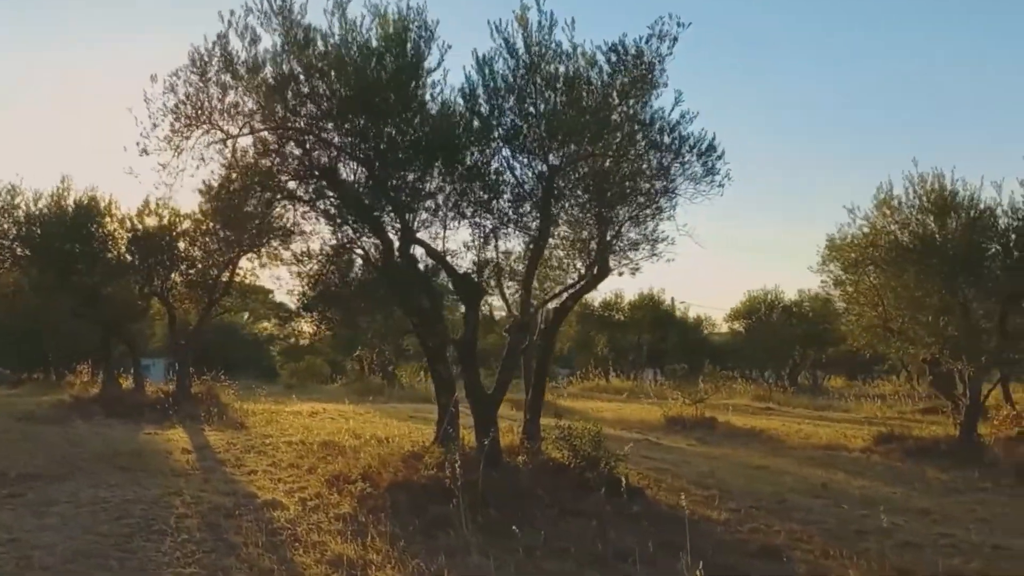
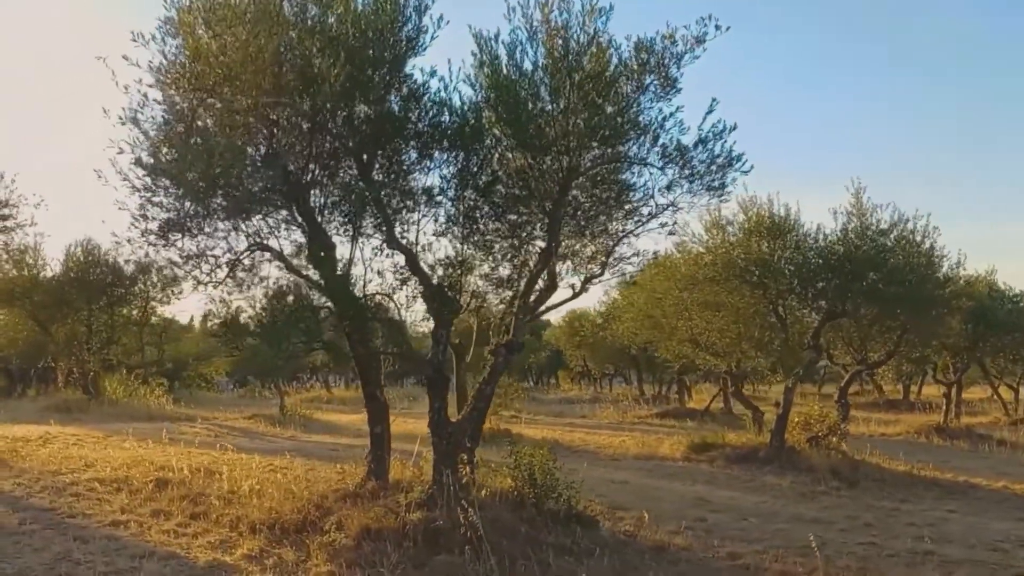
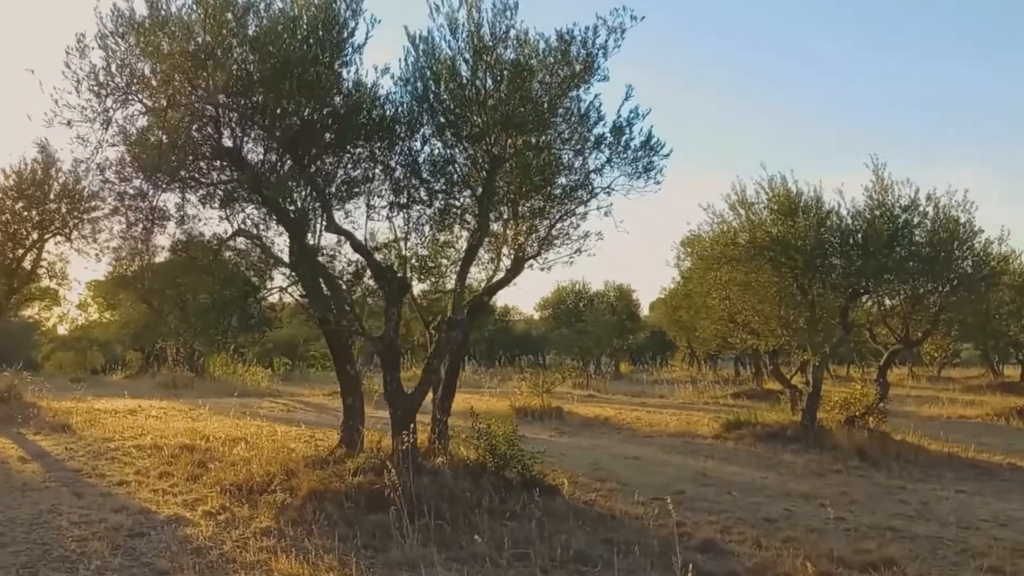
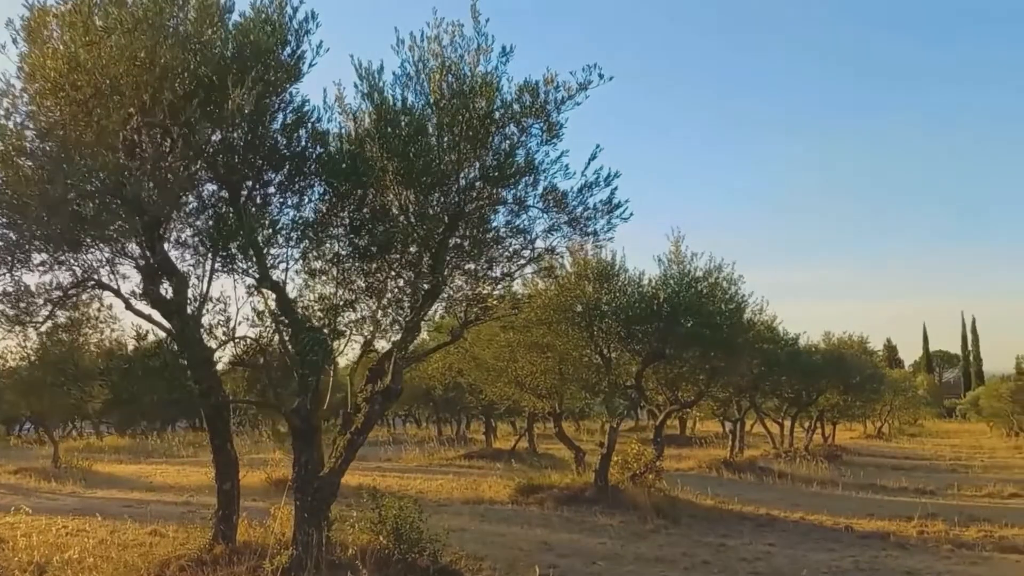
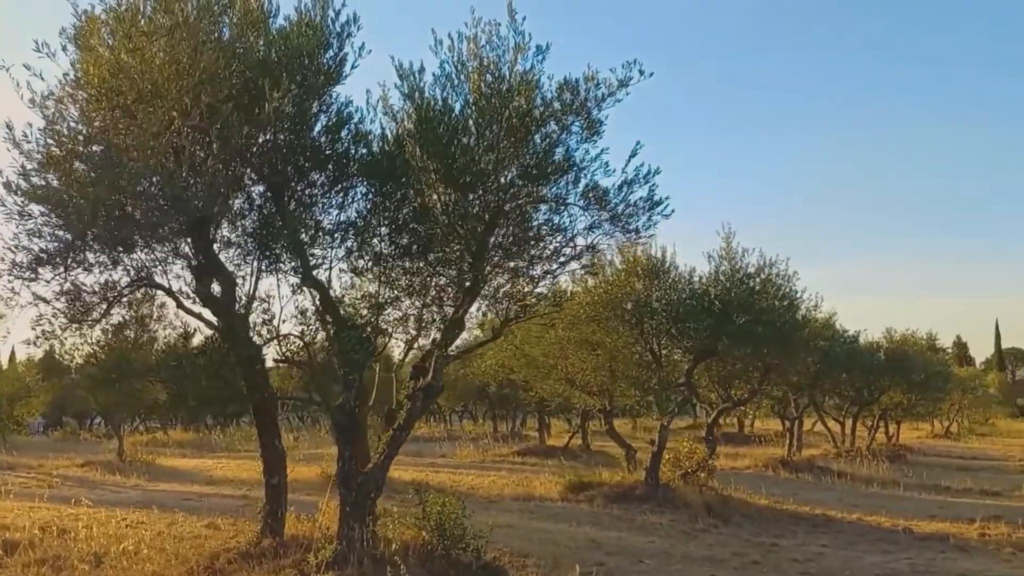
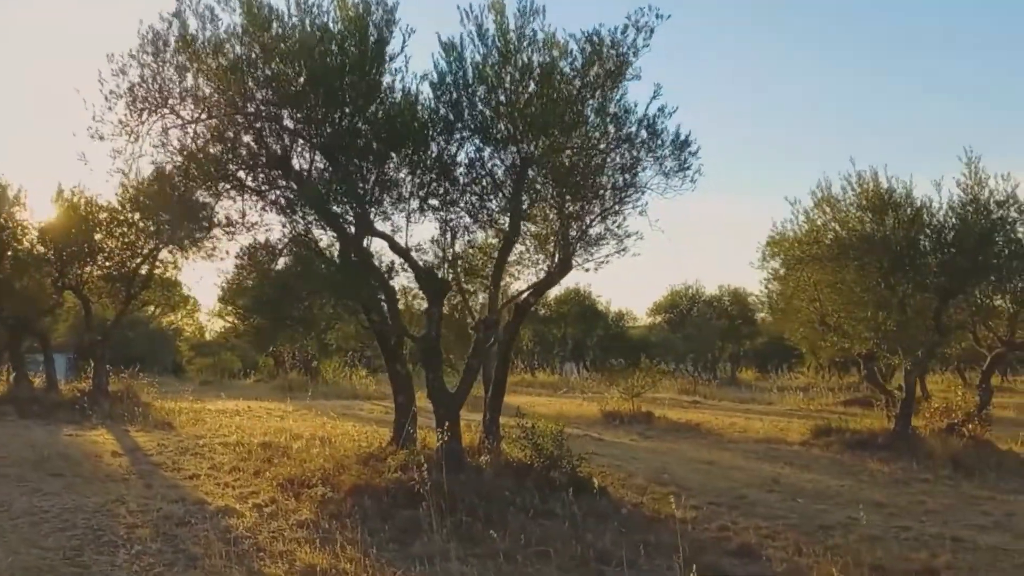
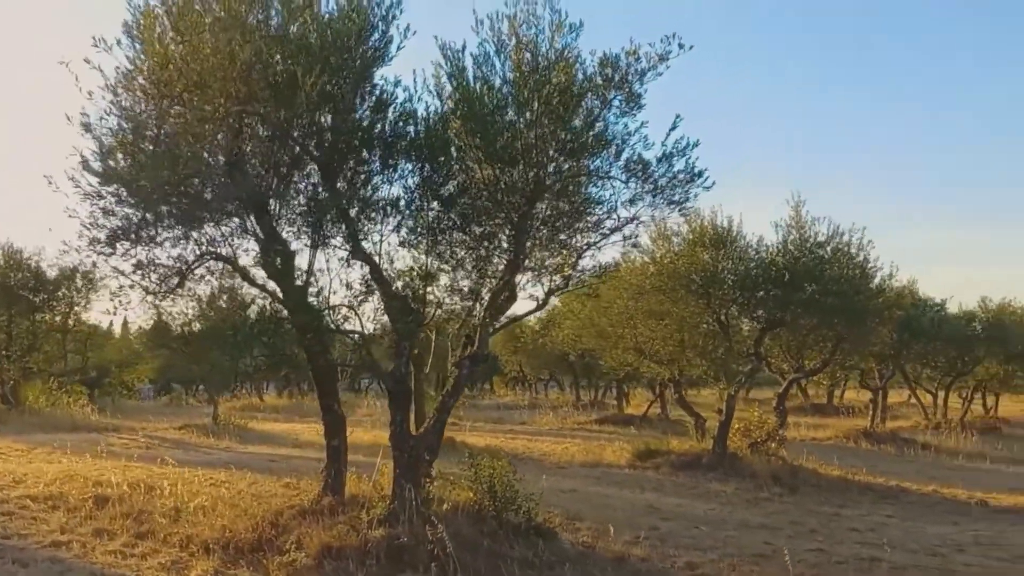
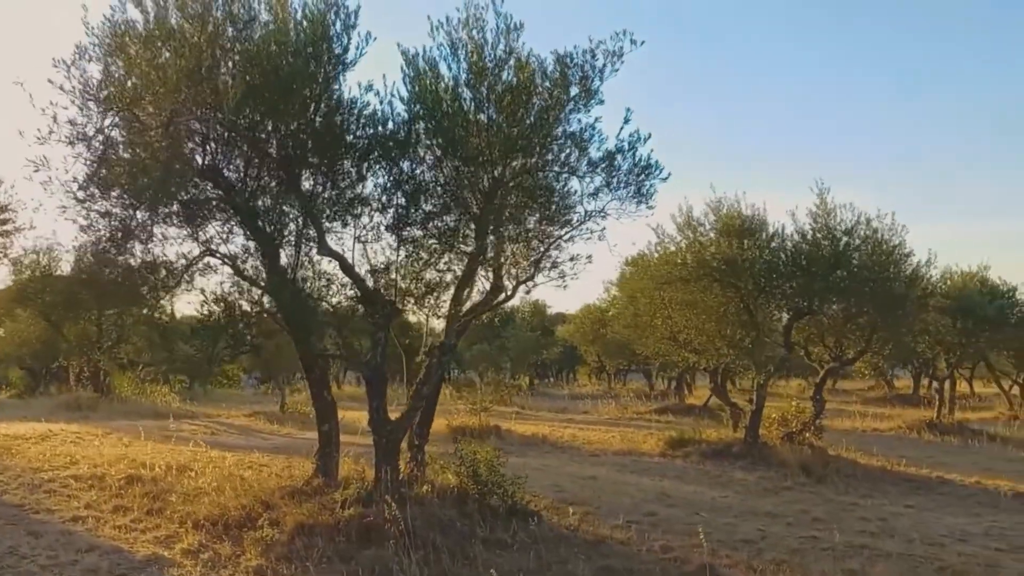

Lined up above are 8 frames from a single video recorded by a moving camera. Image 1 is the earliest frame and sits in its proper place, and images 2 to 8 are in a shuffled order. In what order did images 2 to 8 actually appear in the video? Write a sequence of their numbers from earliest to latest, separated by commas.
6, 3, 8, 2, 7, 5, 4
